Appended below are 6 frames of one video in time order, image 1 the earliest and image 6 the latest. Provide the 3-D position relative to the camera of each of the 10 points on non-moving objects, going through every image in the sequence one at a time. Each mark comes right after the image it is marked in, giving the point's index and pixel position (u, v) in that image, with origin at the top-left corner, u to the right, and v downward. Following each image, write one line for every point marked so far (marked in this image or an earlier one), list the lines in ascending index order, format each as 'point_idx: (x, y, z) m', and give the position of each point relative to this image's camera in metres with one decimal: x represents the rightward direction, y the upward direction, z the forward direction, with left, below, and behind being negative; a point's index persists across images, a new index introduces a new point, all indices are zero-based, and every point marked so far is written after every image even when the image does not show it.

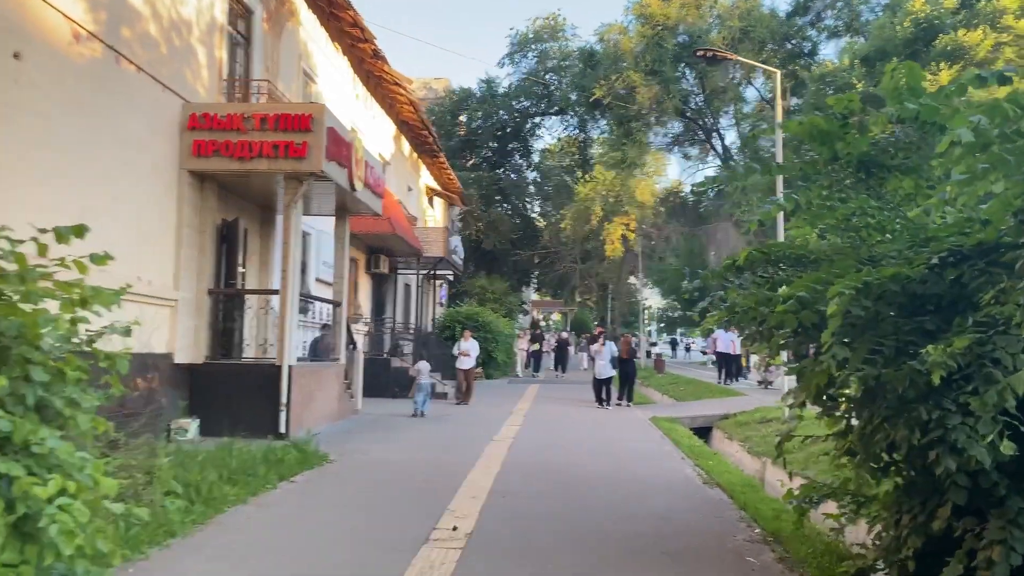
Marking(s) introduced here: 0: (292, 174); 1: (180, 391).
0: (-3.0, +1.6, +11.0) m
1: (-4.5, -1.4, +11.0) m
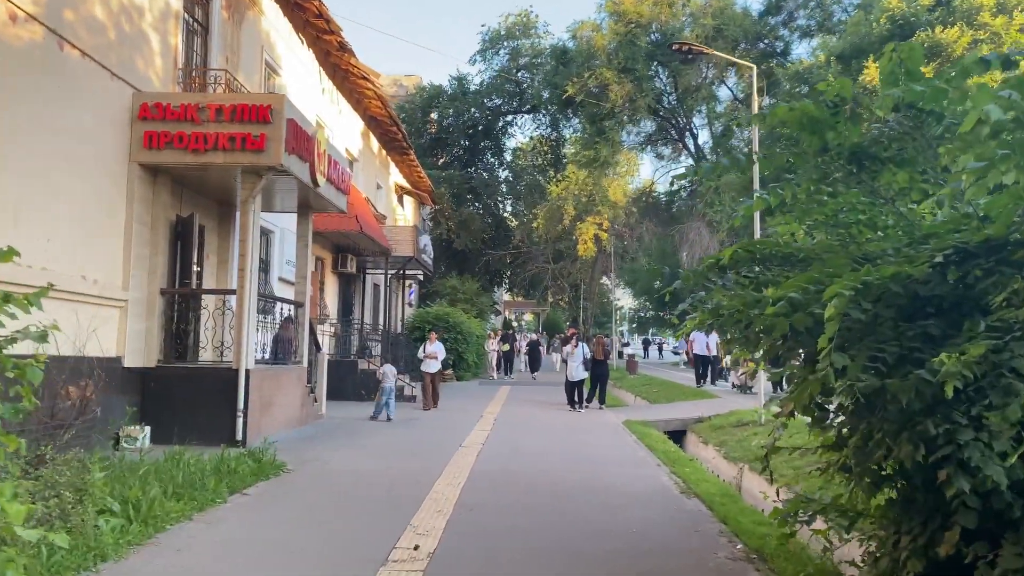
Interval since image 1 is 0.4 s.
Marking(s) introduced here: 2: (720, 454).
0: (-3.4, +1.6, +10.5) m
1: (-4.9, -1.4, +10.4) m
2: (+3.0, -2.4, +11.7) m
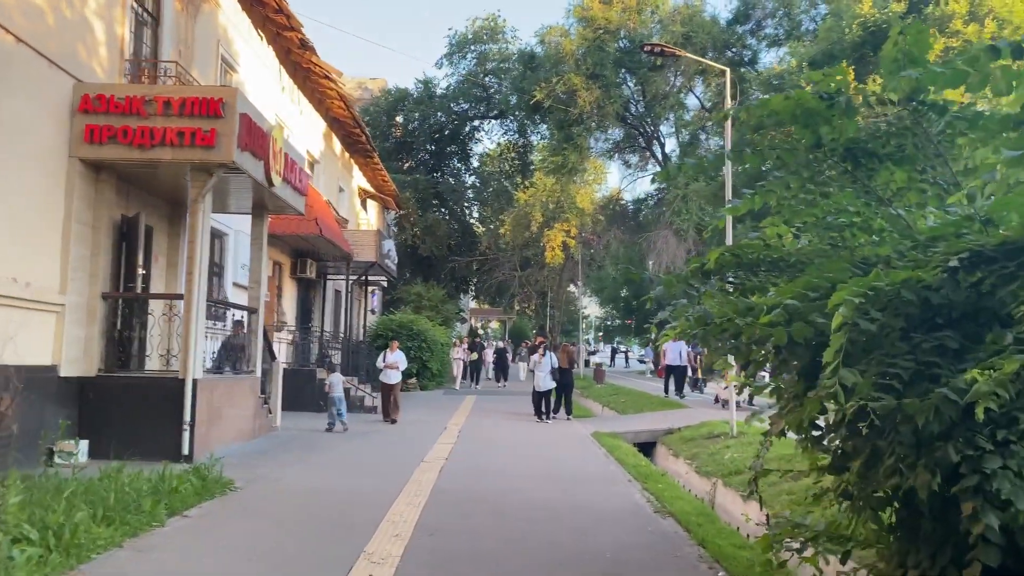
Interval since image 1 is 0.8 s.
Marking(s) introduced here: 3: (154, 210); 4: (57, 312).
0: (-3.8, +1.5, +9.9) m
1: (-5.3, -1.4, +9.7) m
2: (+2.5, -2.5, +11.3) m
3: (-5.1, +1.1, +11.6) m
4: (-5.2, -0.3, +9.4) m
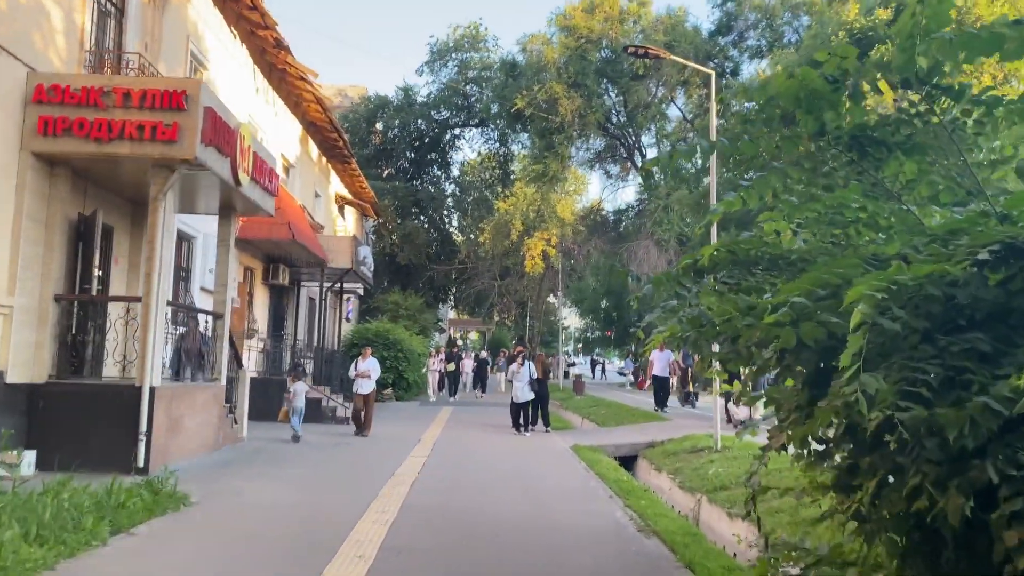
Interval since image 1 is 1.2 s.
0: (-4.0, +1.5, +9.4) m
1: (-5.6, -1.4, +9.1) m
2: (+2.2, -2.6, +10.9) m
3: (-5.4, +1.1, +11.1) m
4: (-5.5, -0.3, +8.8) m
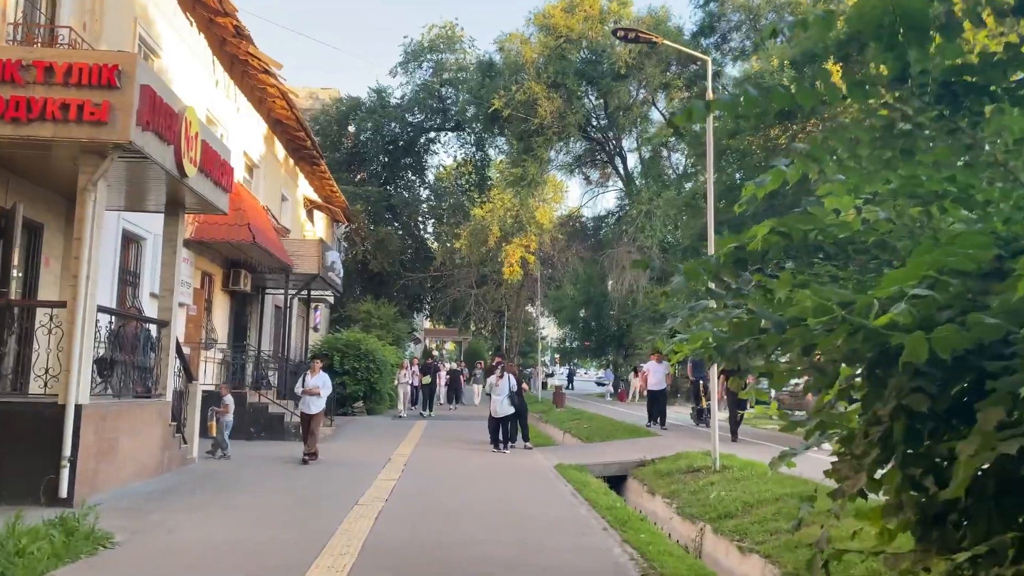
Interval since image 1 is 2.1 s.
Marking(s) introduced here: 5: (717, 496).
0: (-4.2, +1.4, +8.2) m
1: (-5.8, -1.5, +7.8) m
2: (+1.9, -2.6, +9.8) m
3: (-5.7, +1.0, +9.8) m
4: (-5.7, -0.3, +7.6) m
5: (+2.4, -2.4, +9.4) m
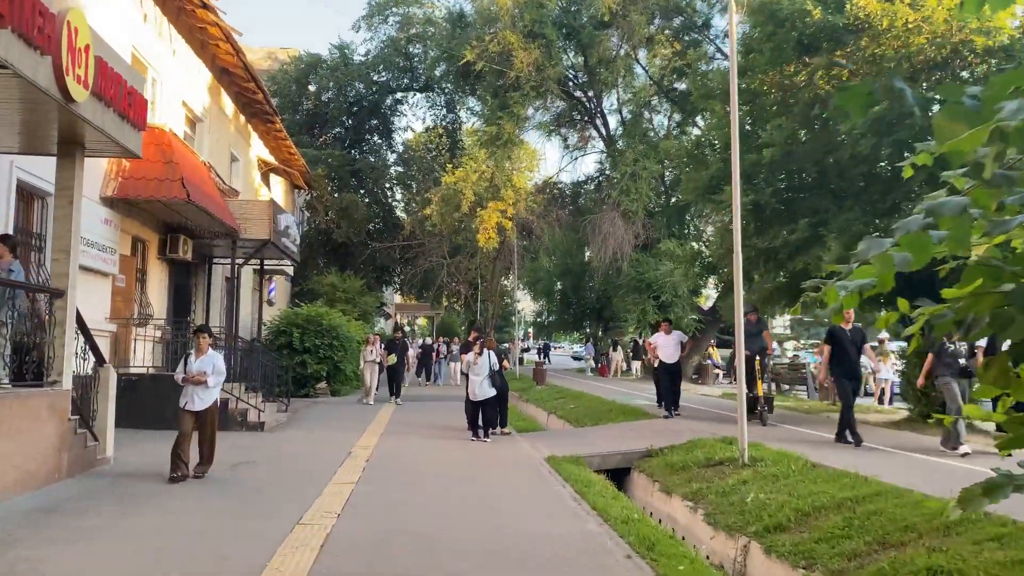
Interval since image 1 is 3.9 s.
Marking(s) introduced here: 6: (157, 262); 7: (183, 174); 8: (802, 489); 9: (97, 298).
0: (-4.3, +1.8, +6.0) m
1: (-5.8, -1.2, +5.7) m
2: (+1.8, -2.2, +7.9) m
3: (-5.8, +1.4, +7.6) m
4: (-5.7, 0.0, +5.3) m
5: (+2.3, -1.9, +7.6) m
6: (-6.8, +0.5, +15.5) m
7: (-5.2, +1.8, +13.0) m
8: (+2.6, -1.8, +7.4) m
9: (-6.4, -0.2, +12.6) m
